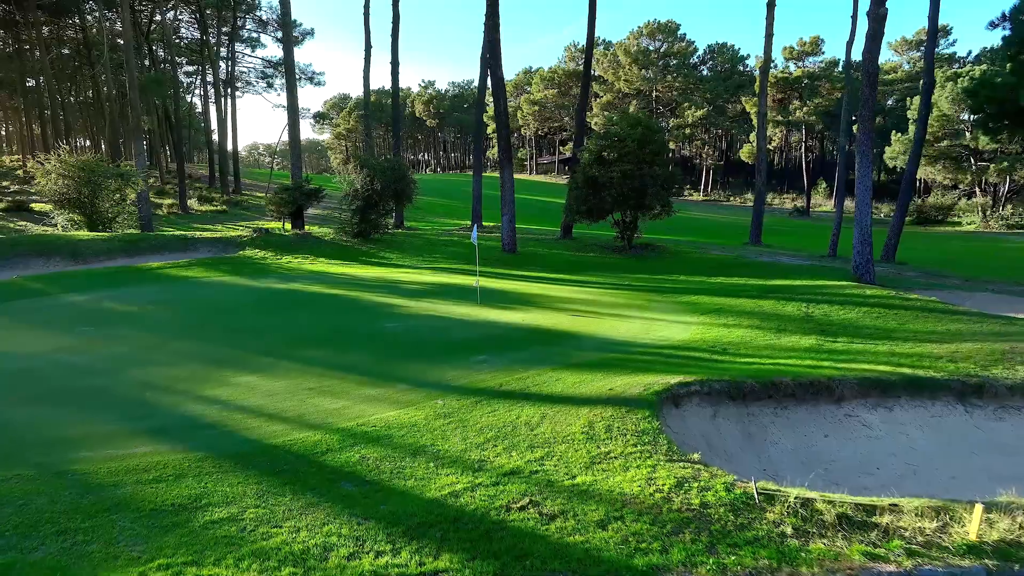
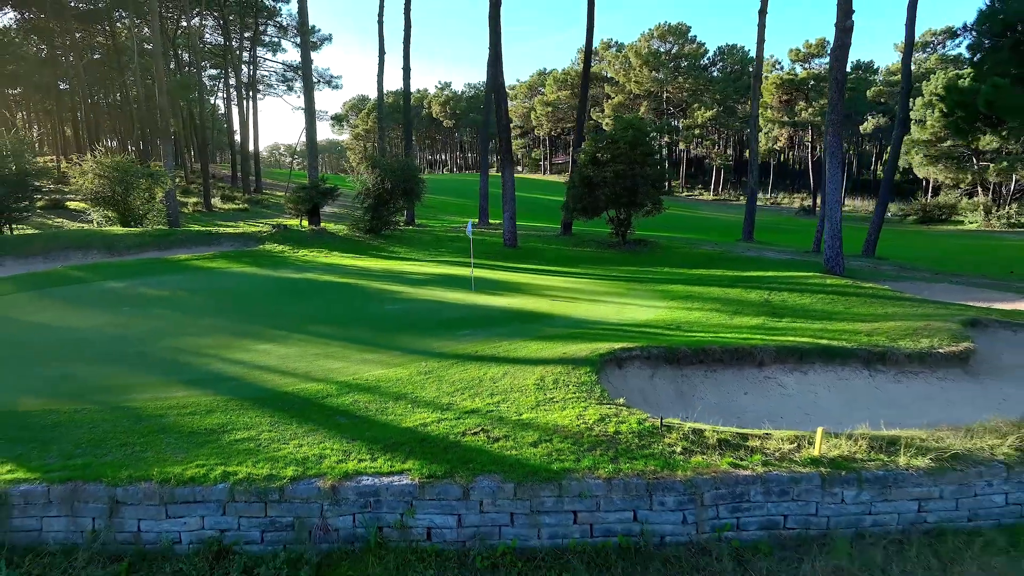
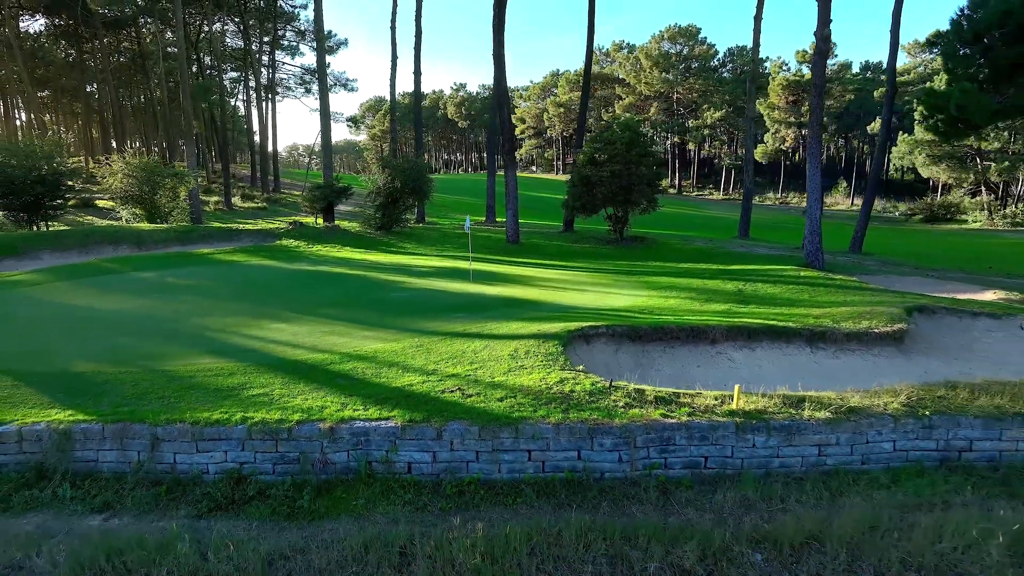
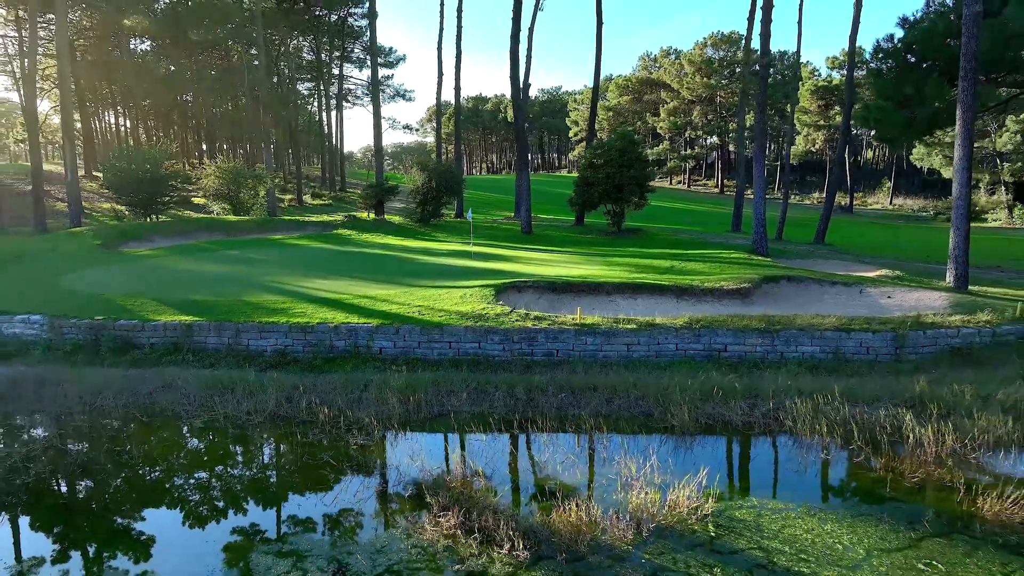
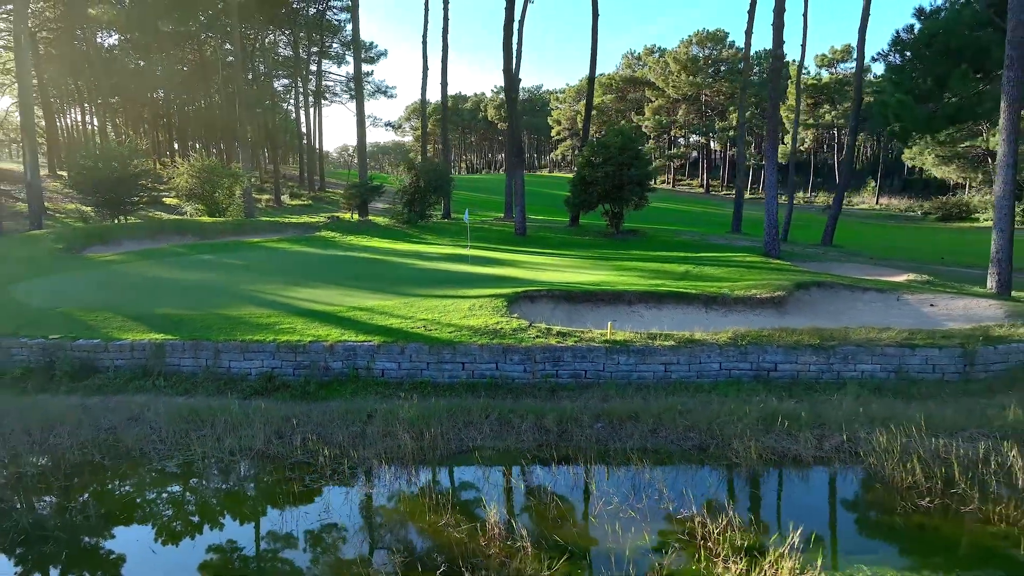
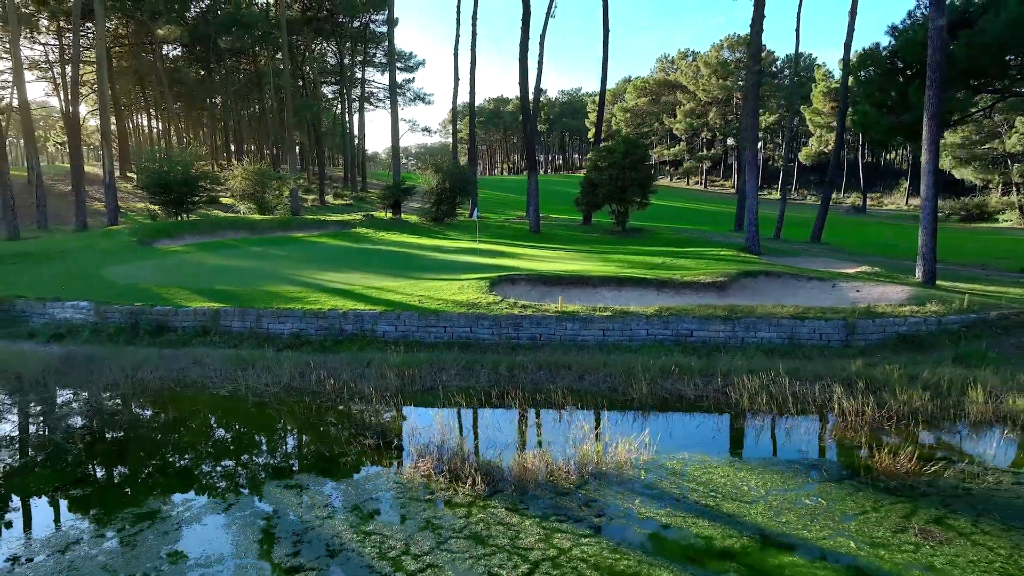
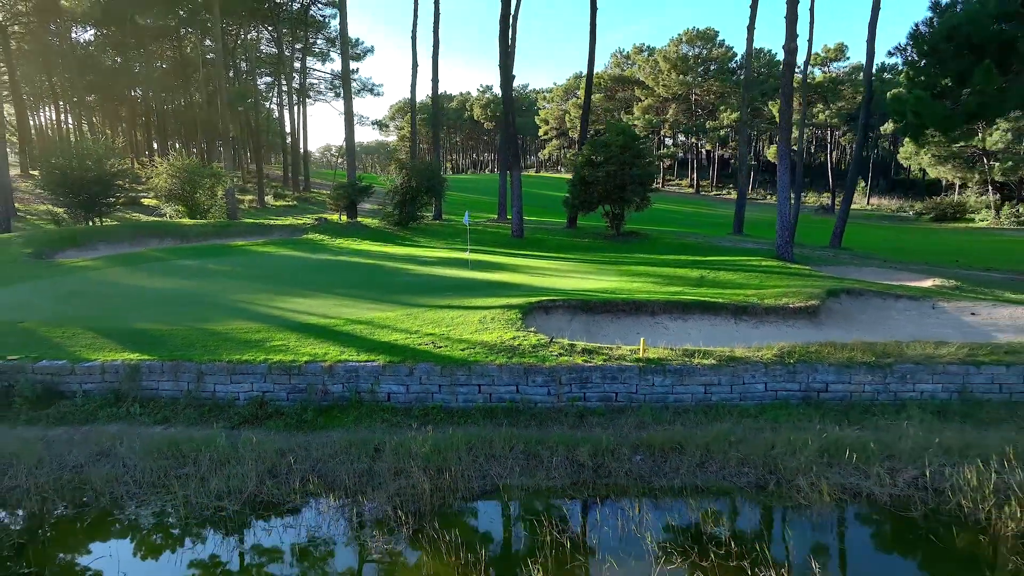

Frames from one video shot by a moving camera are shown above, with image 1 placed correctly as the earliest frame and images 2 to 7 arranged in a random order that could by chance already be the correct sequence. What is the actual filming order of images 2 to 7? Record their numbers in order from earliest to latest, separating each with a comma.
2, 3, 7, 5, 4, 6
